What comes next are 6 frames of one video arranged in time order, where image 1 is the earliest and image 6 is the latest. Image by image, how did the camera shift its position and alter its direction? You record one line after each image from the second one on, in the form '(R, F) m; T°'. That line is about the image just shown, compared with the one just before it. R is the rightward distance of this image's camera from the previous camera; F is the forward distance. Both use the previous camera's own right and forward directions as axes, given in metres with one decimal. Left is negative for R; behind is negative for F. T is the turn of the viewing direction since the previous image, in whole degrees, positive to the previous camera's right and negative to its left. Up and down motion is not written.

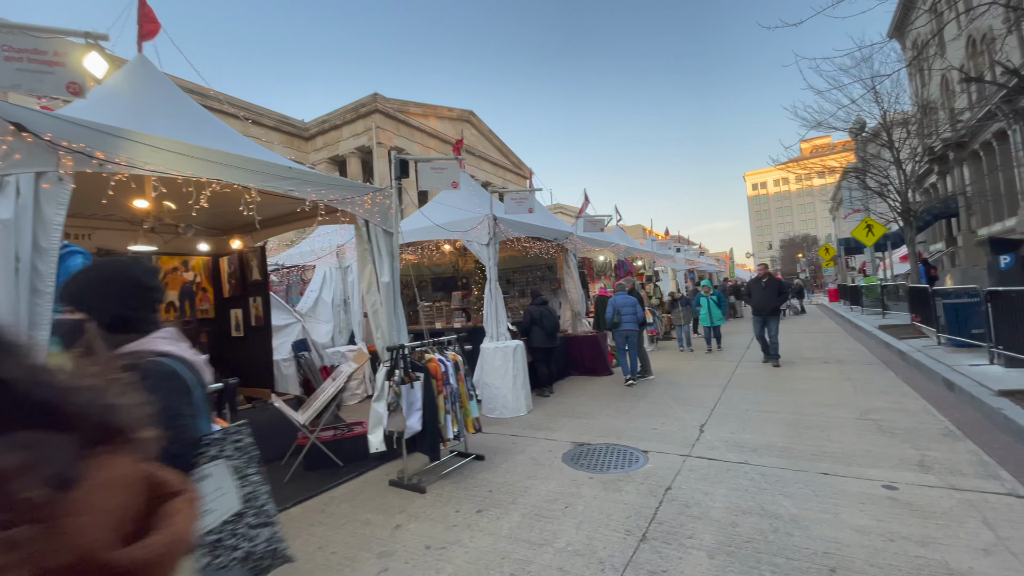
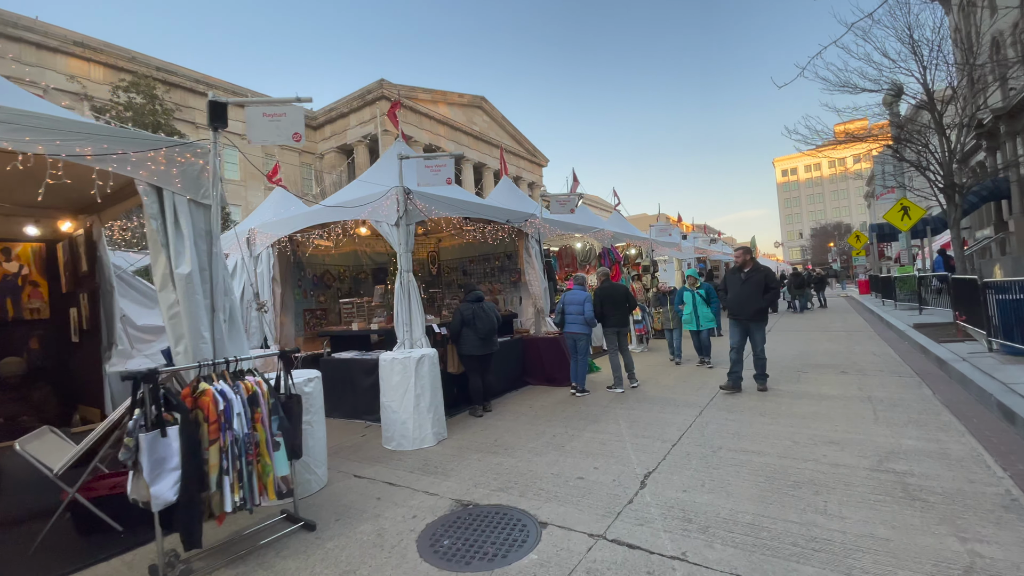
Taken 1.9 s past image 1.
(+1.1, +1.5) m; -3°
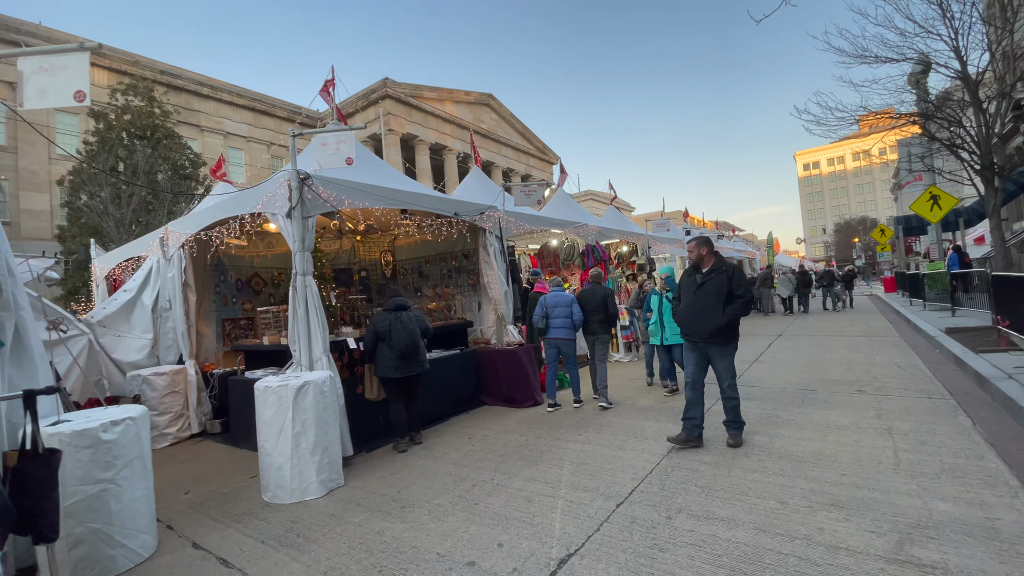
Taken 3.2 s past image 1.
(+0.8, +1.0) m; -2°
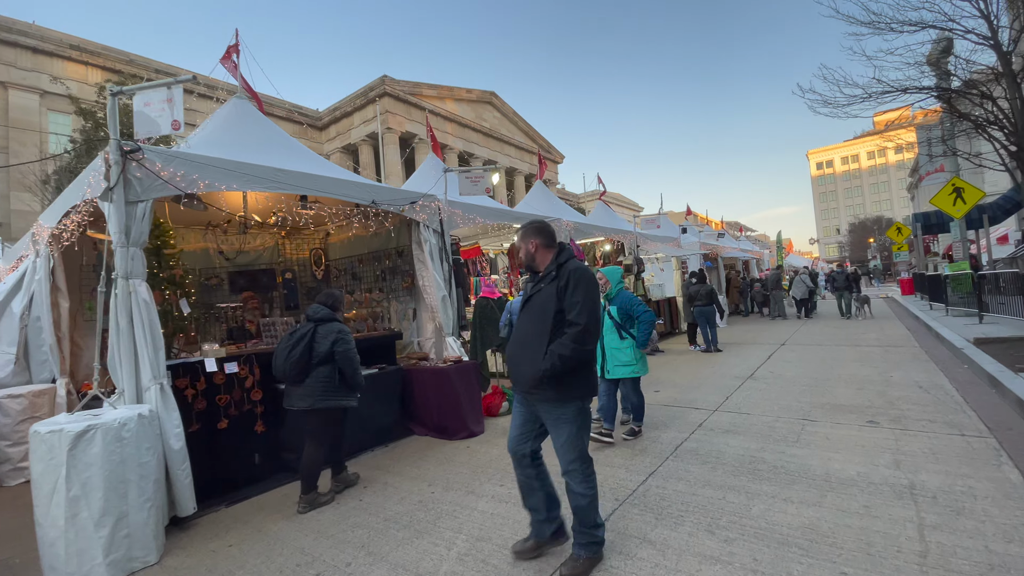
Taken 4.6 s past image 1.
(+0.8, +1.1) m; -1°
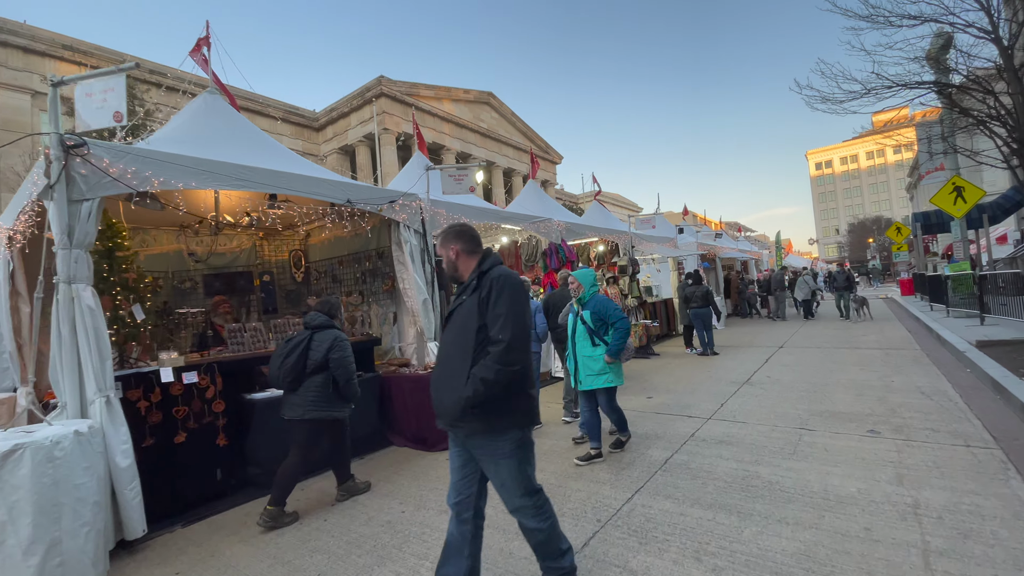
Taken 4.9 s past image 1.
(+0.2, +0.2) m; 0°
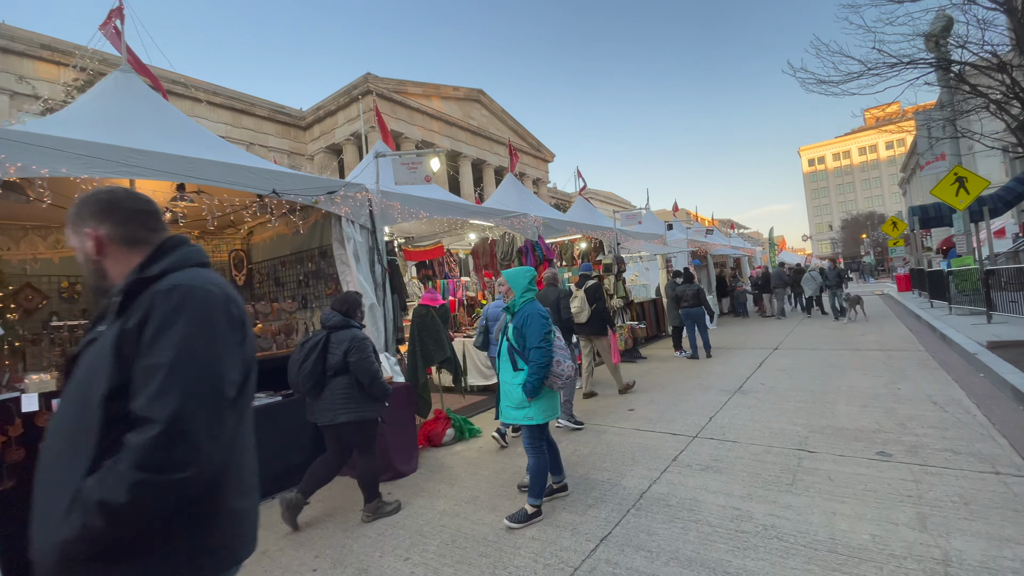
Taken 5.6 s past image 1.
(+0.3, +0.6) m; +1°
